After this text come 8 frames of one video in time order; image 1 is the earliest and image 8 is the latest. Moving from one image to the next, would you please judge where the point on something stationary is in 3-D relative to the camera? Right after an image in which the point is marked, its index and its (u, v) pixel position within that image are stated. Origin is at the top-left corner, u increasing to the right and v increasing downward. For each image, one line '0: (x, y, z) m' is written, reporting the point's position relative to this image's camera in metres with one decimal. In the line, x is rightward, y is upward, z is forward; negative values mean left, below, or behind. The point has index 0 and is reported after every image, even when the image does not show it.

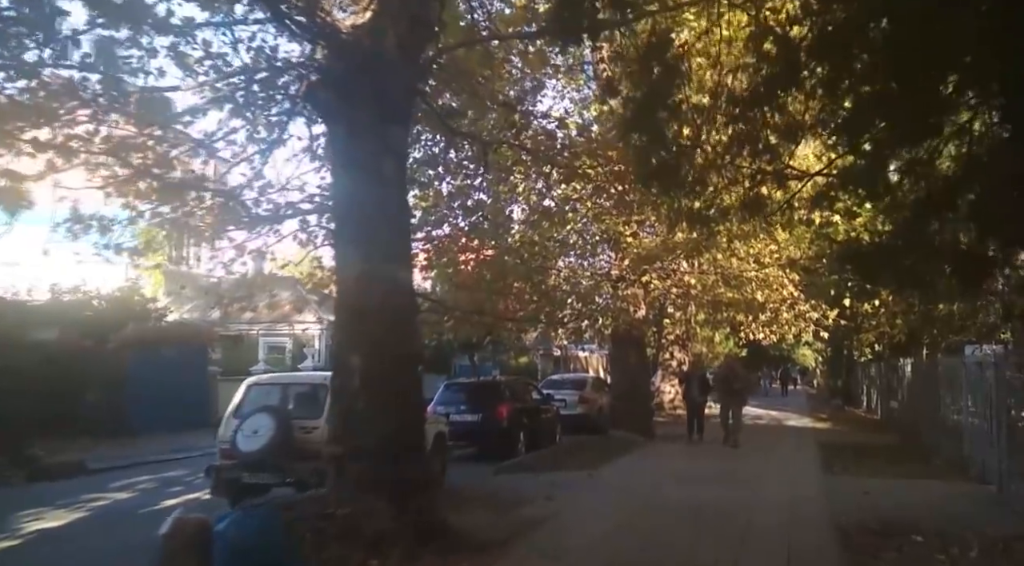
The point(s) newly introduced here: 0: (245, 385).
0: (-3.2, -1.3, +9.3) m
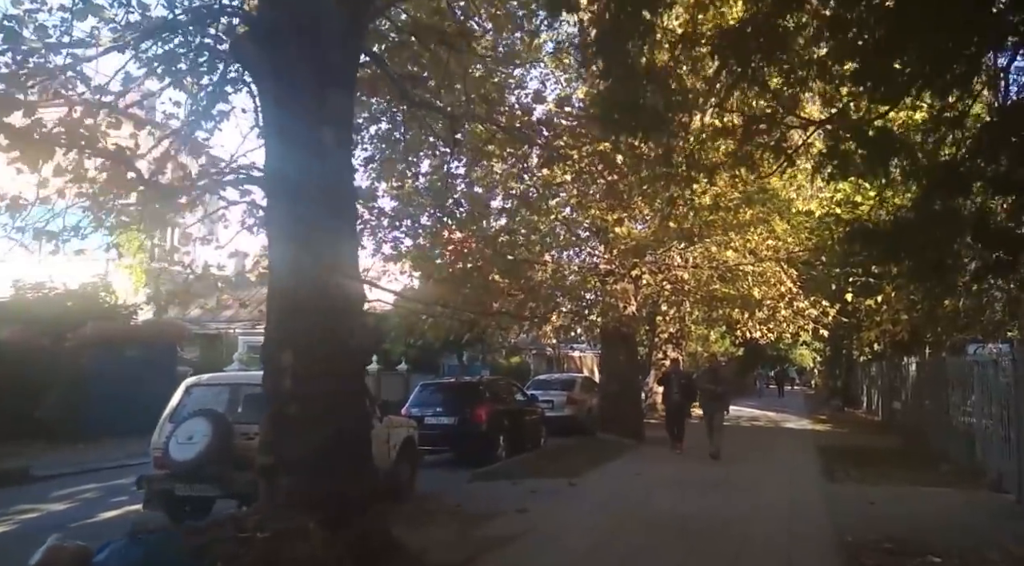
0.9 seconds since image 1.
0: (-3.5, -1.1, +8.4) m
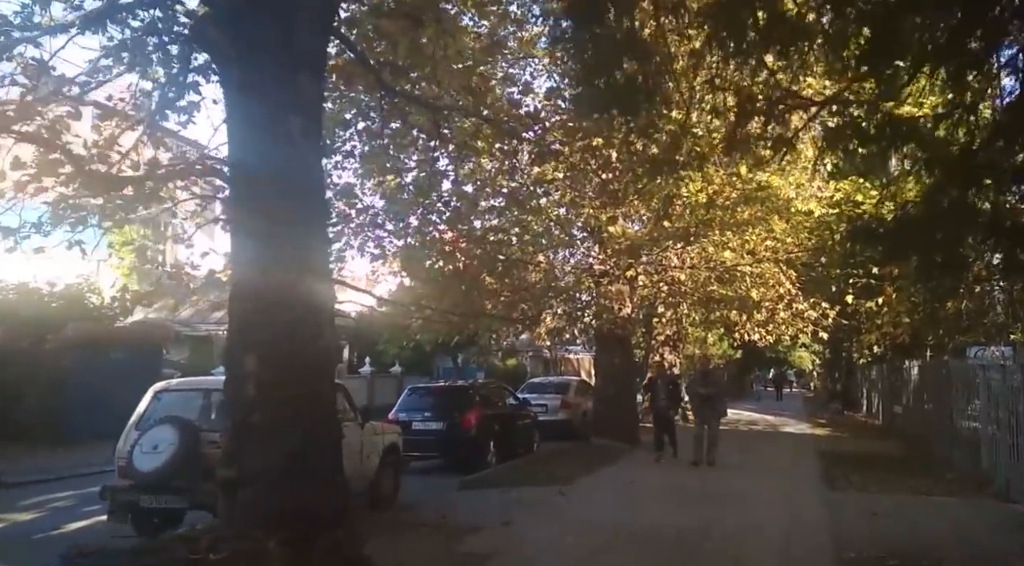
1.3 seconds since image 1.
0: (-3.7, -1.1, +8.0) m
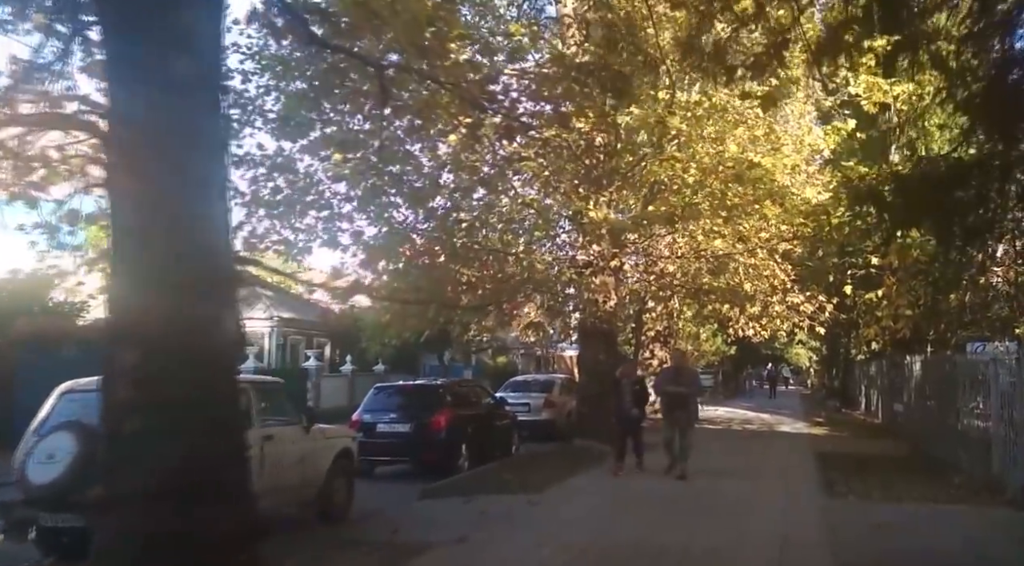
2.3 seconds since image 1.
0: (-4.1, -1.0, +7.1) m
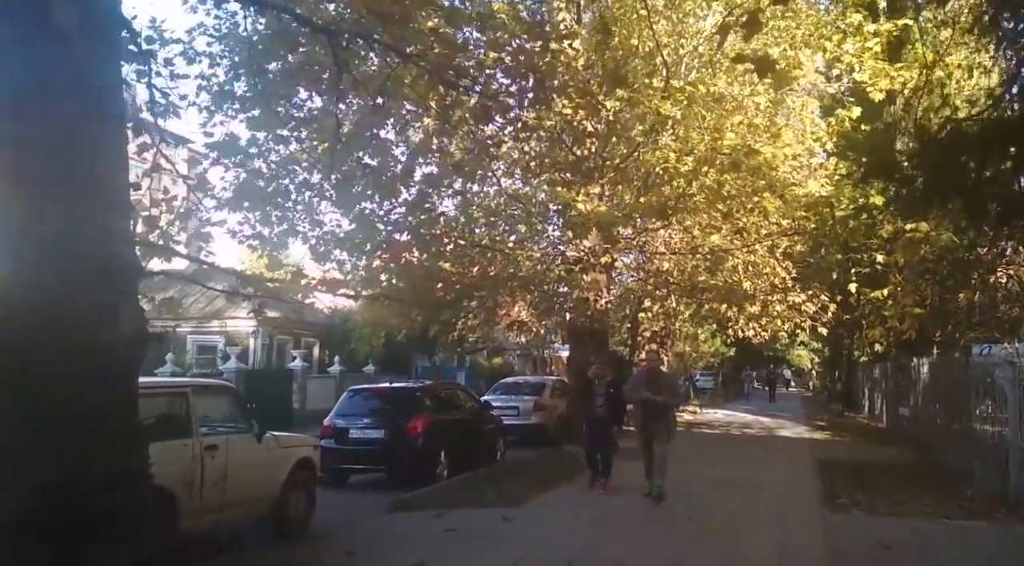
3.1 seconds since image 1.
0: (-4.3, -0.9, +6.3) m
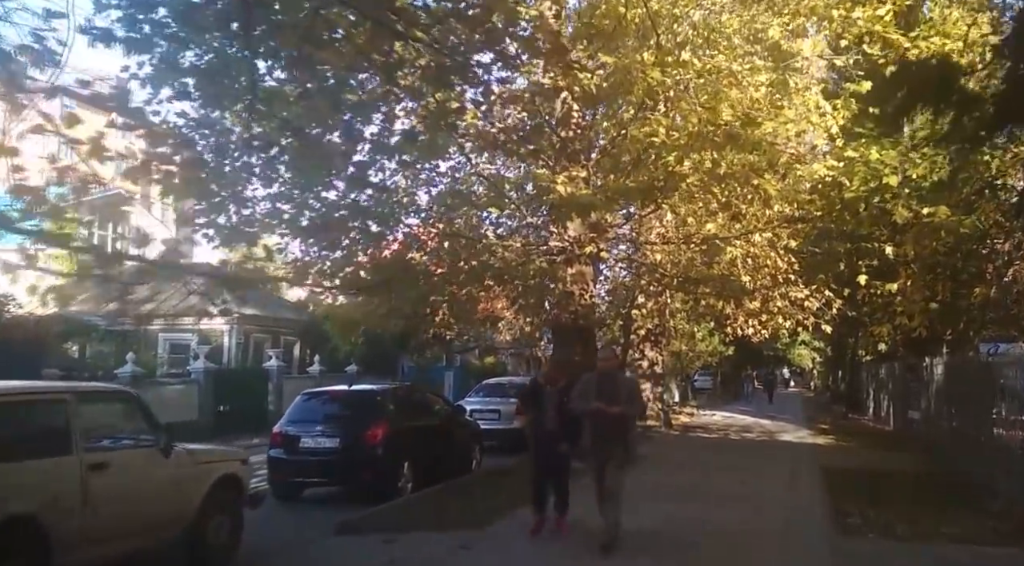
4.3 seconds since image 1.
0: (-4.7, -0.8, +5.2) m
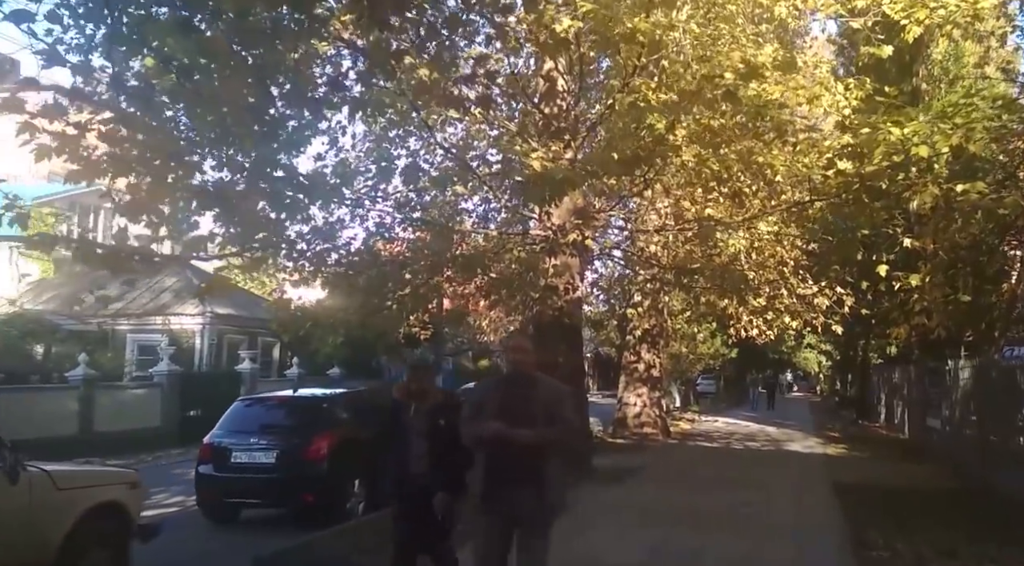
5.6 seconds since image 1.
0: (-5.1, -0.7, +3.9) m
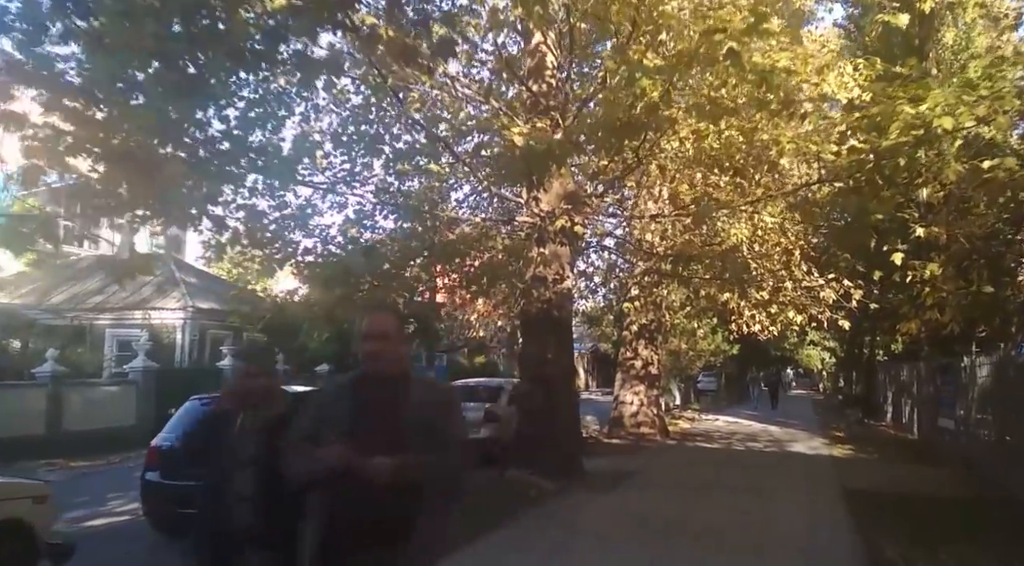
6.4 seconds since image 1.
0: (-5.3, -0.6, +3.1) m
